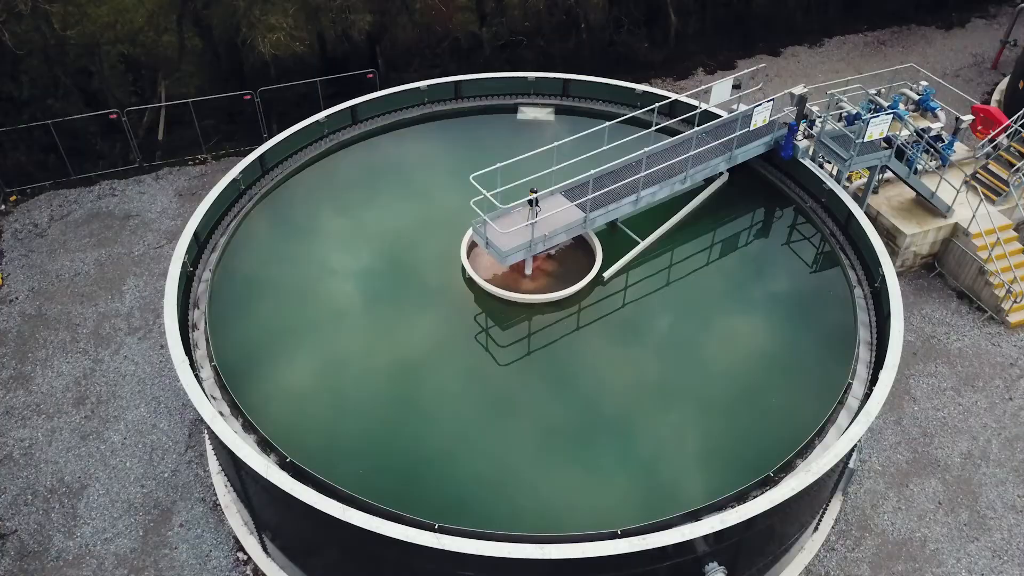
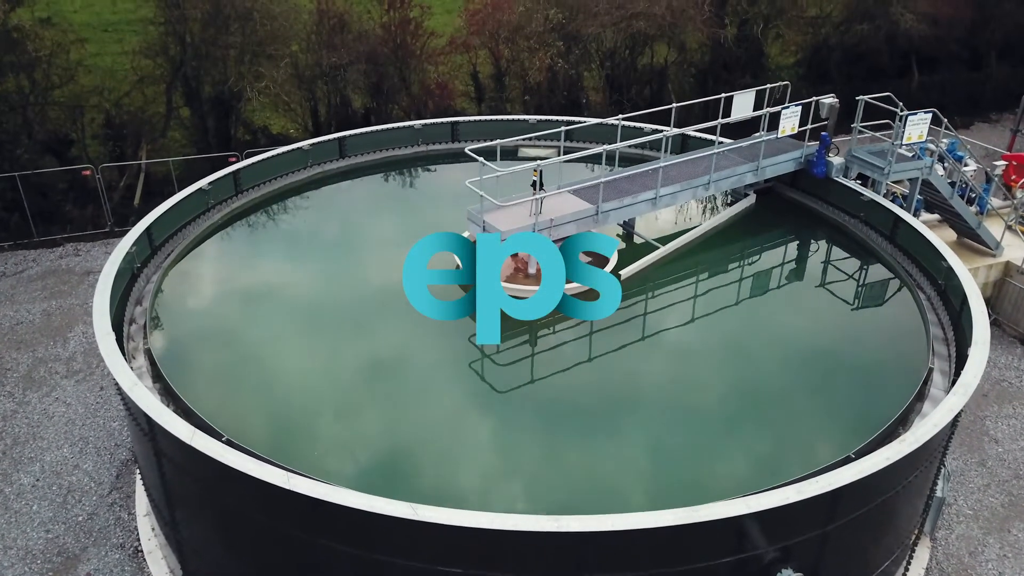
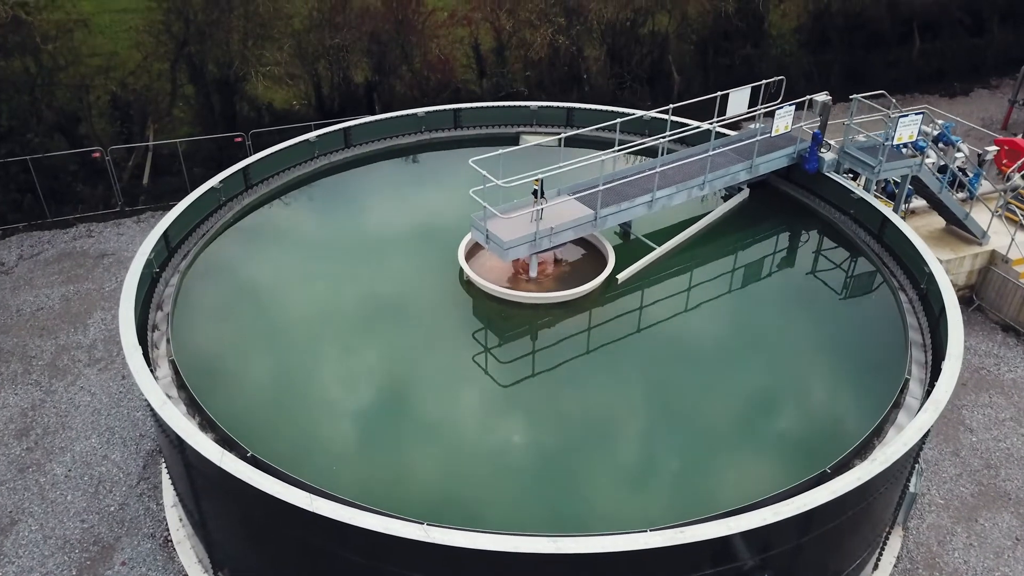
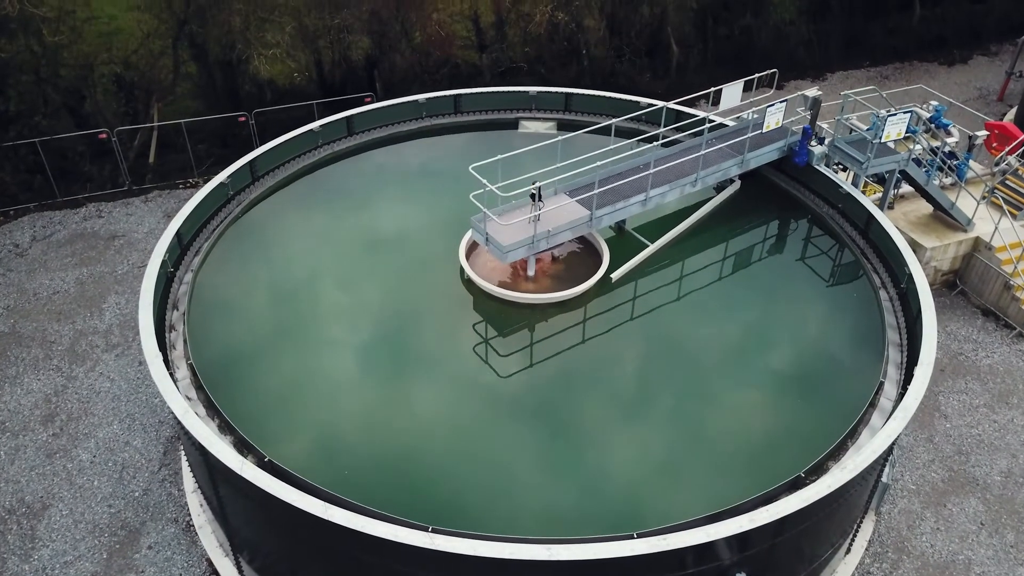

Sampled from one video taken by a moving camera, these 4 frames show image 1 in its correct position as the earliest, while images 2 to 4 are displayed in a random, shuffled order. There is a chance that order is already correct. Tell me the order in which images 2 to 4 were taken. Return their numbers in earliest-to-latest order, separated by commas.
4, 3, 2
